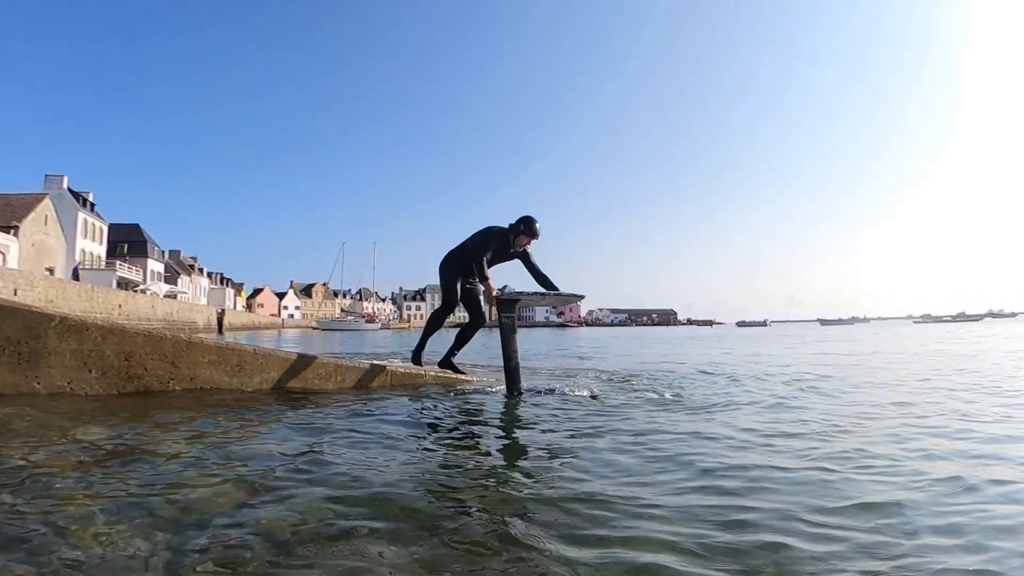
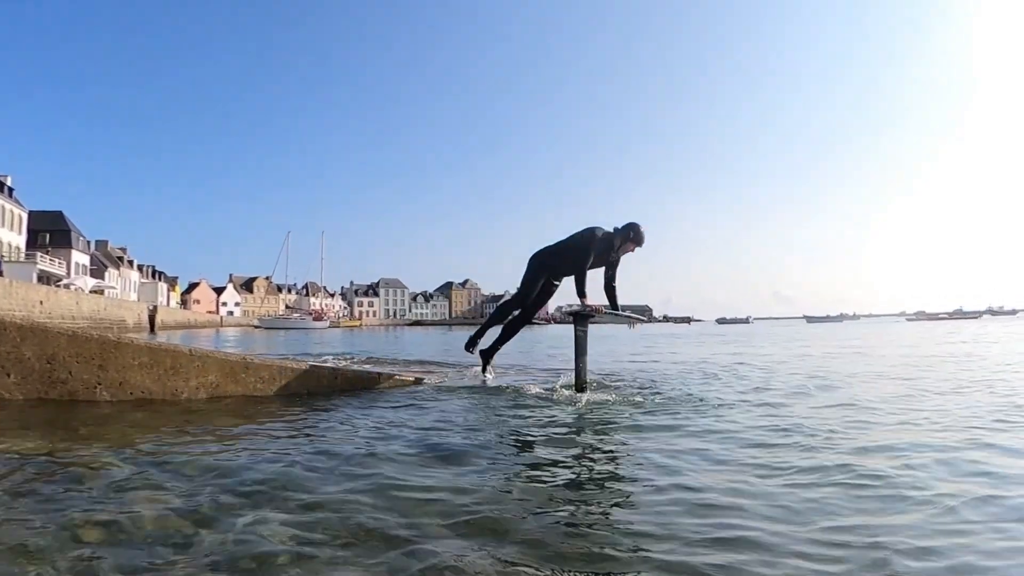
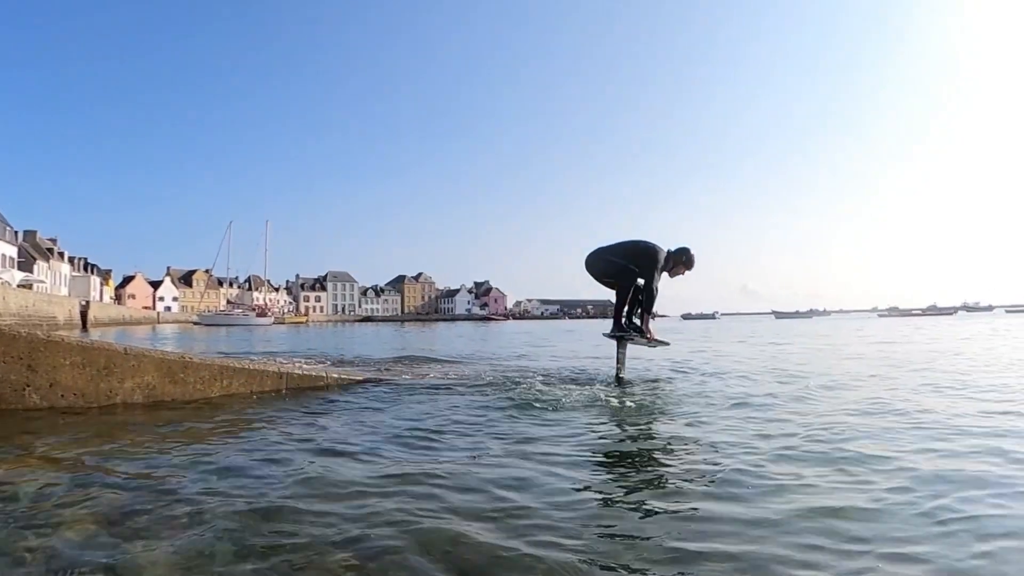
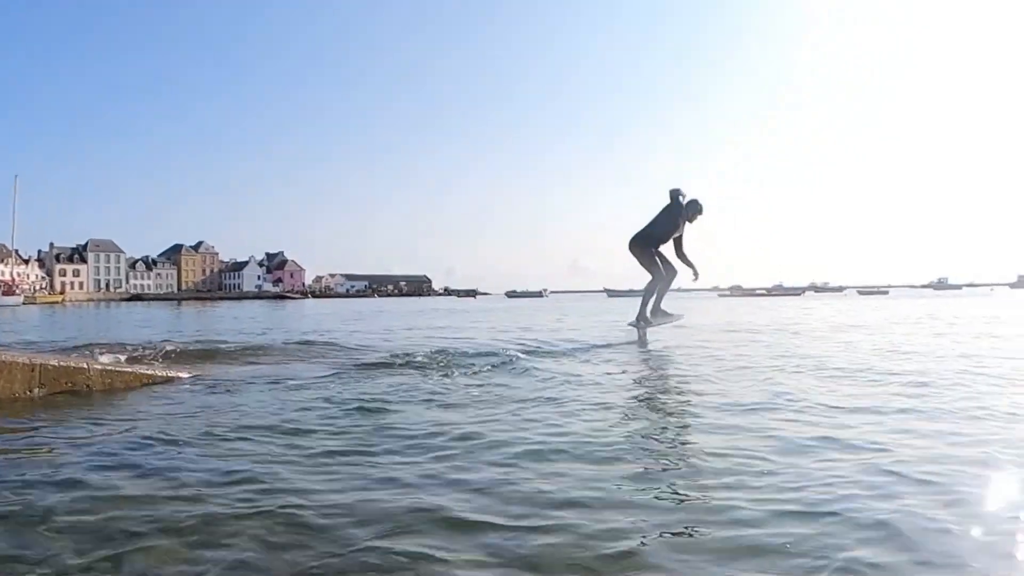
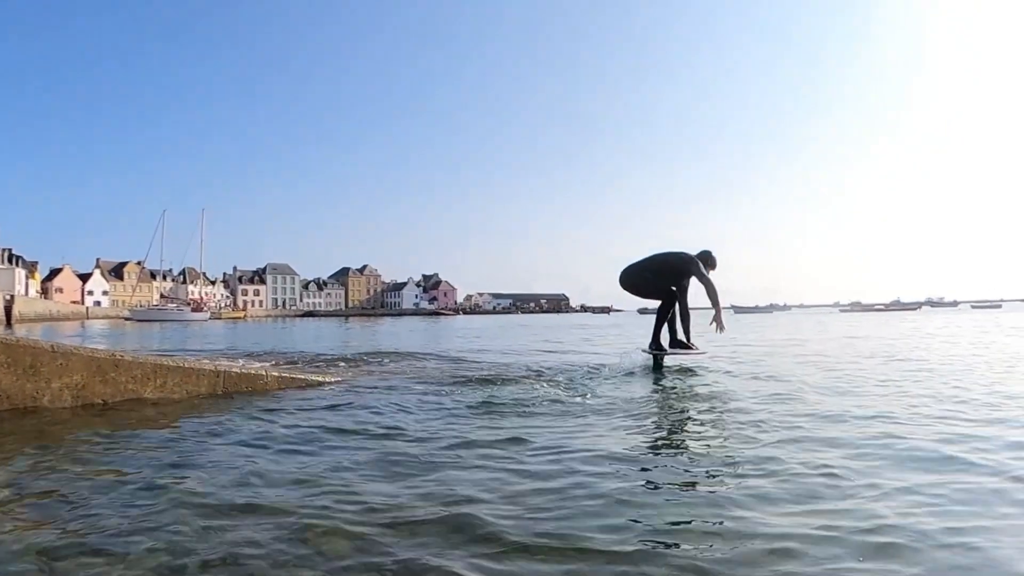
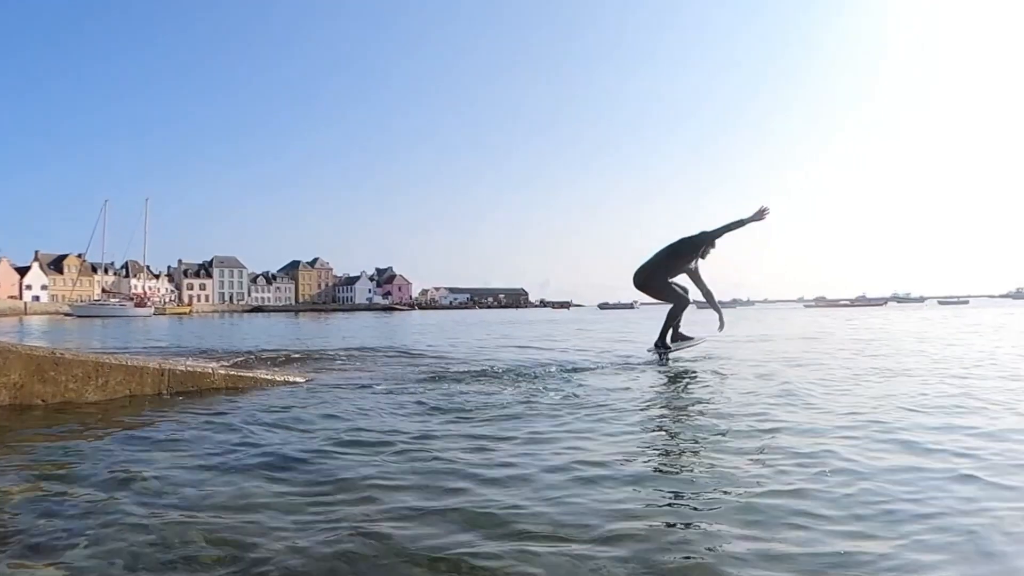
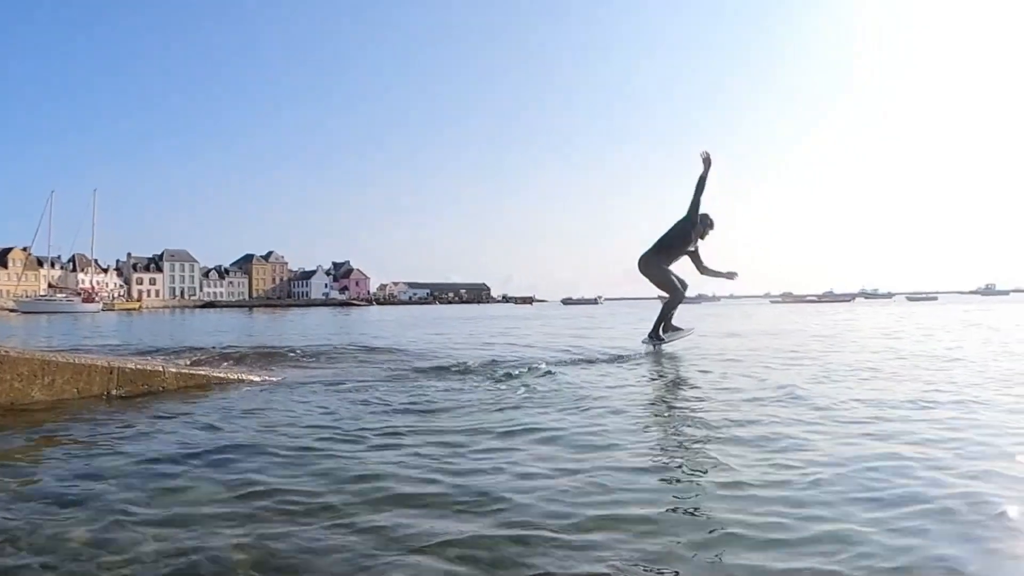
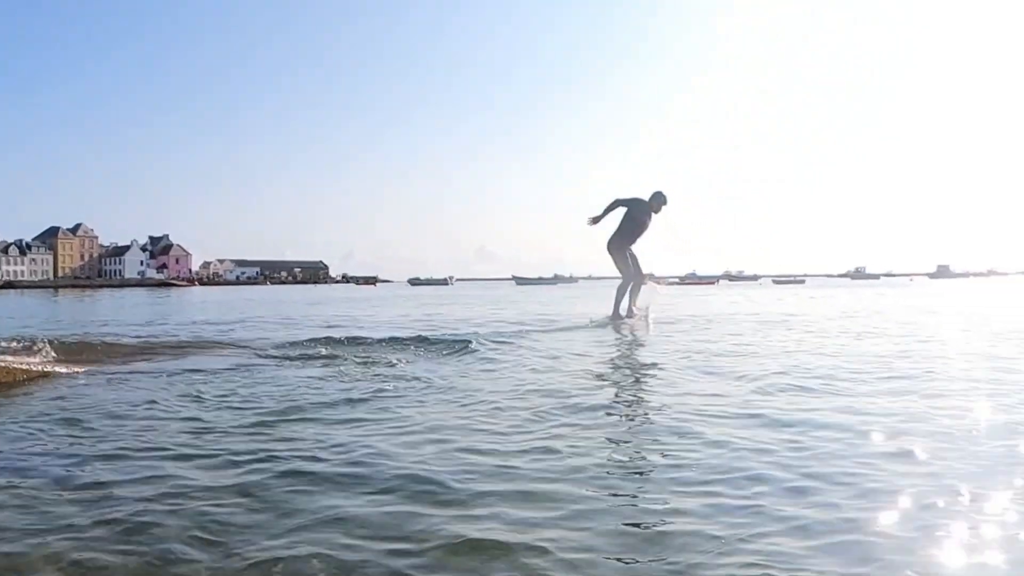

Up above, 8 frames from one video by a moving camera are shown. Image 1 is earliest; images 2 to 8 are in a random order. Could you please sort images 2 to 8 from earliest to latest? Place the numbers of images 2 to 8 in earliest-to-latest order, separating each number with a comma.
2, 3, 5, 6, 7, 4, 8
